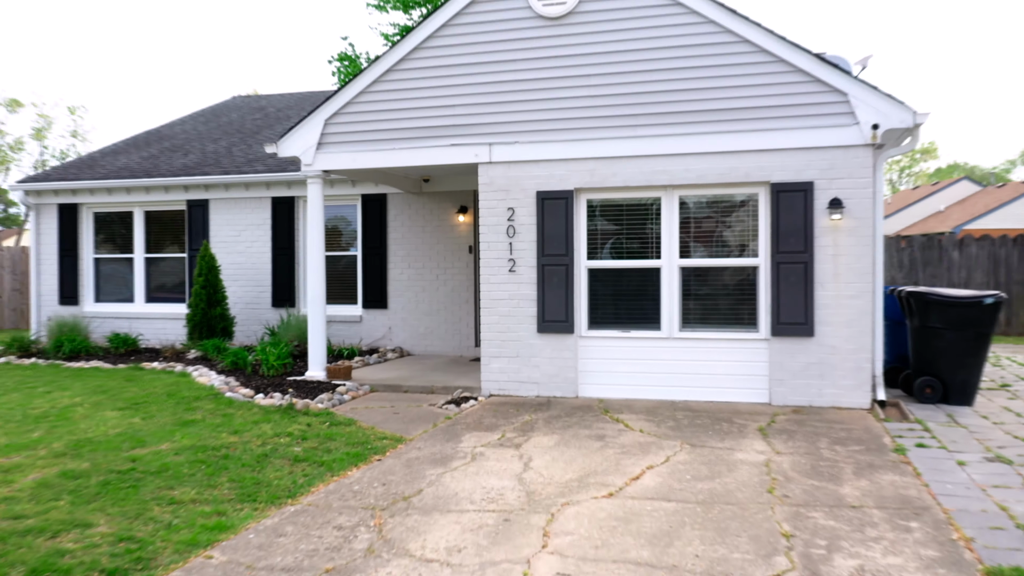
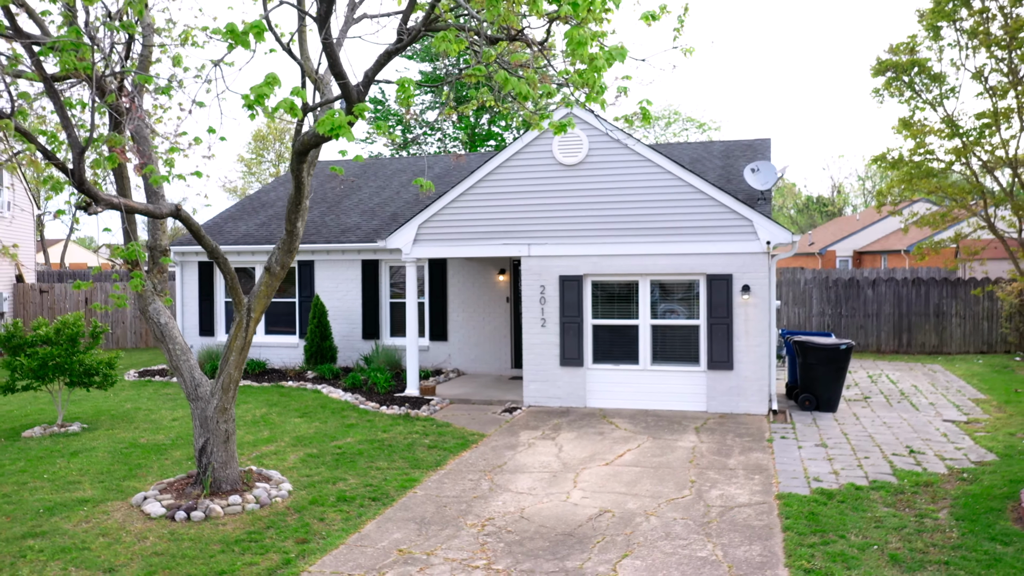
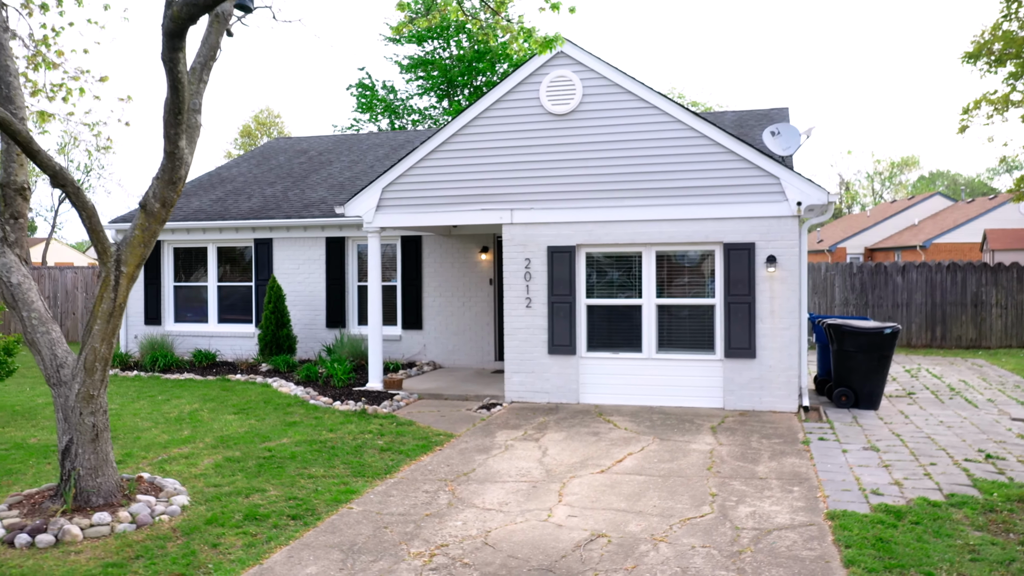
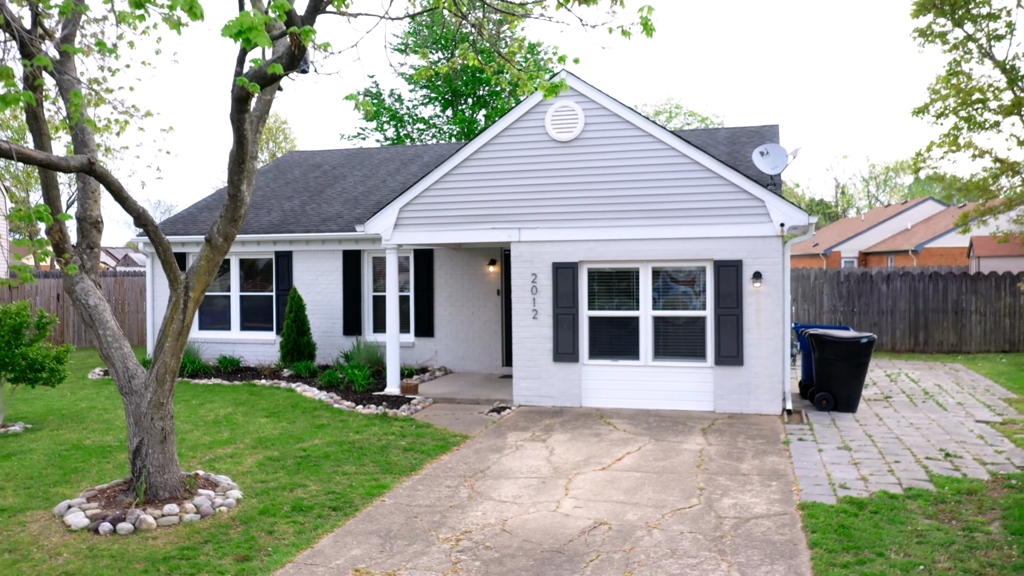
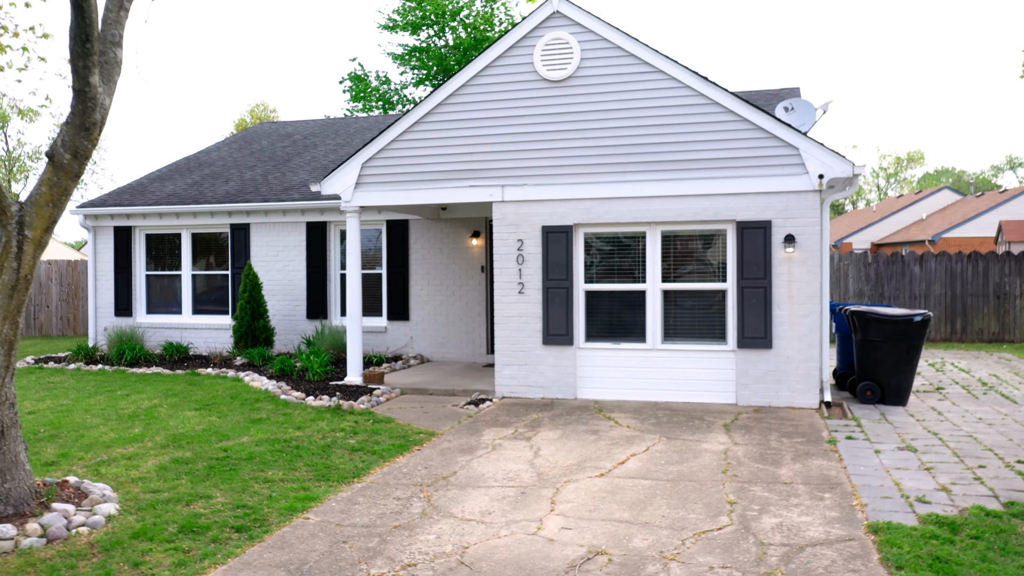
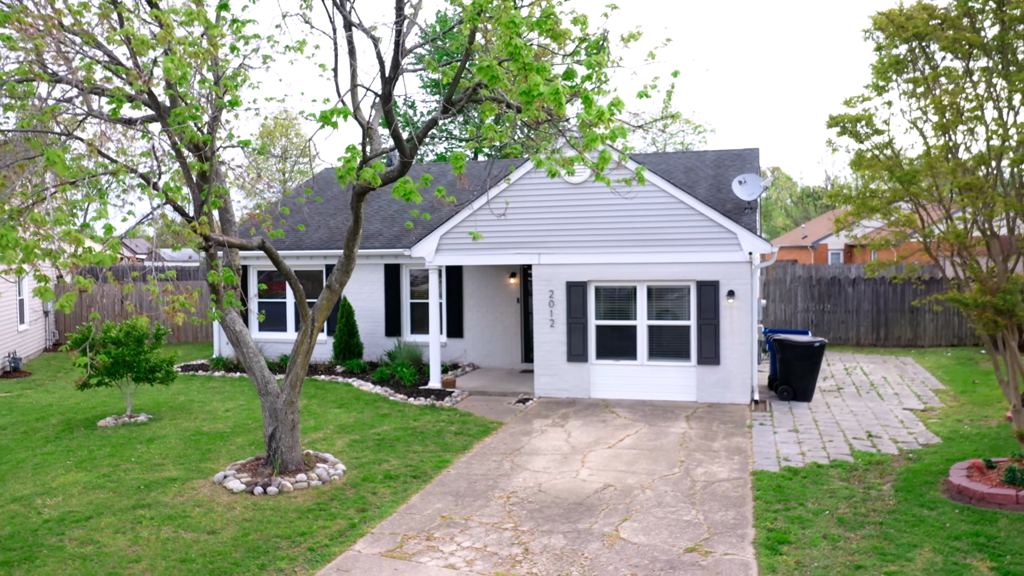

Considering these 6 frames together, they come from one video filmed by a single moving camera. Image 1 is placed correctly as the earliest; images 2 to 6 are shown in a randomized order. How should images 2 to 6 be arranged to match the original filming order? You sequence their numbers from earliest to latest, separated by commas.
5, 3, 4, 2, 6
